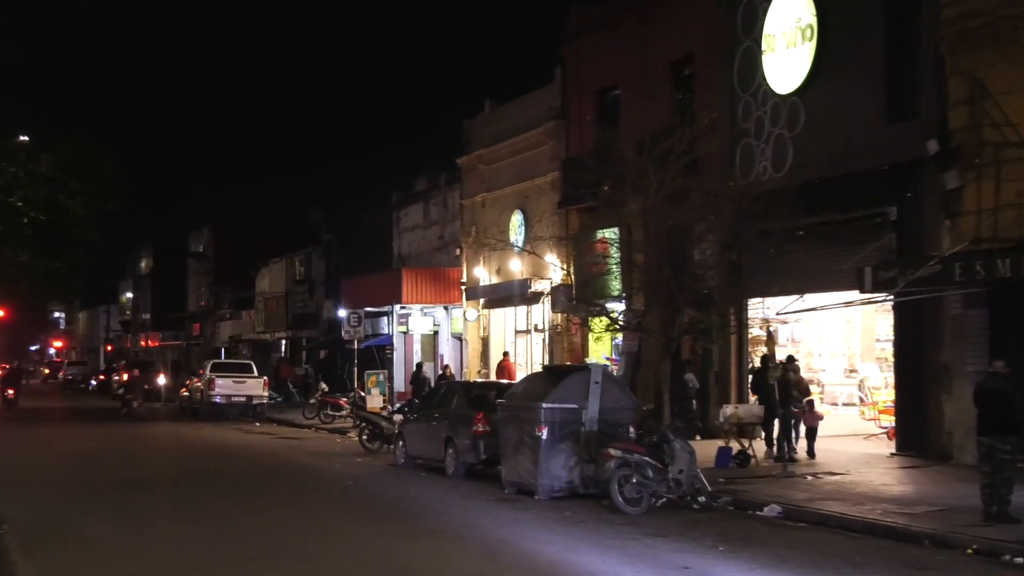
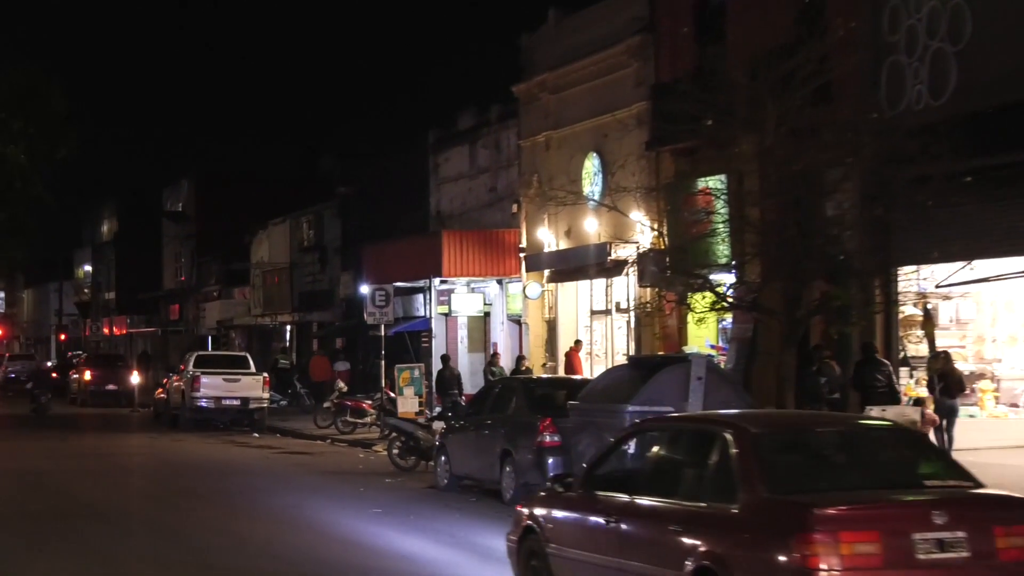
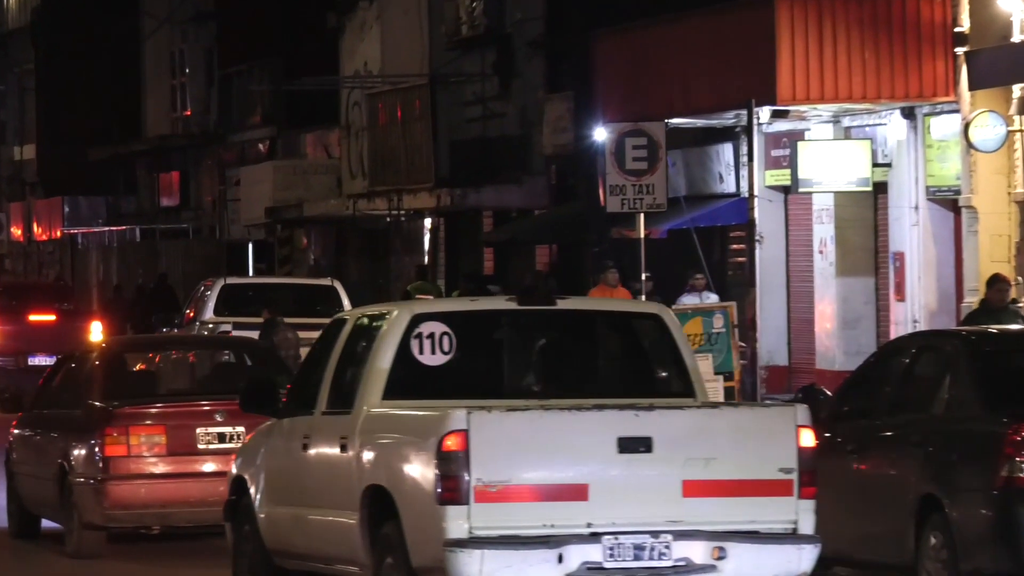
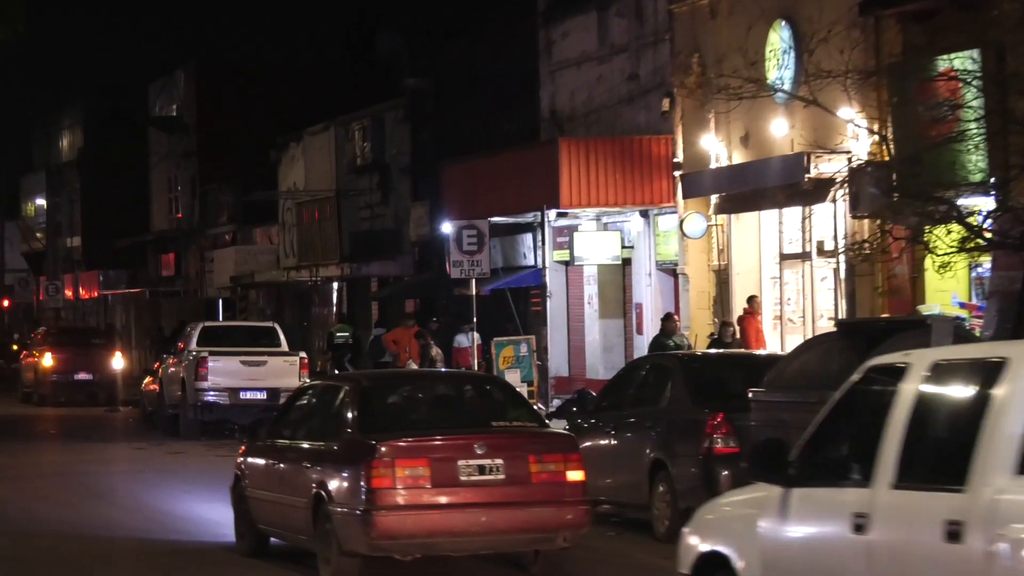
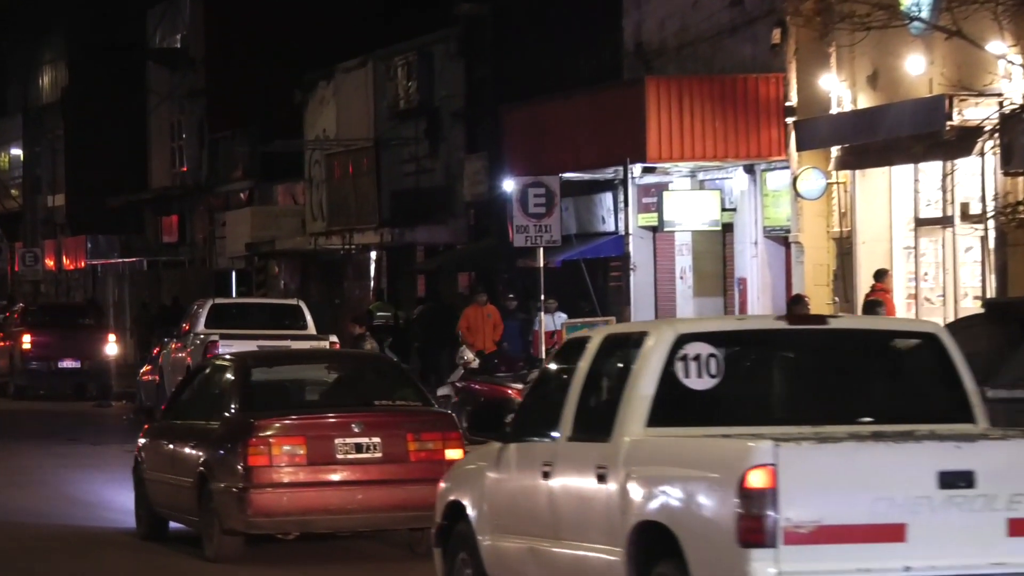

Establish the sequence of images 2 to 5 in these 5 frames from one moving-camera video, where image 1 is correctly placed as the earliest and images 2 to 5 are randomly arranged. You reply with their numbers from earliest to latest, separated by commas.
2, 4, 5, 3
